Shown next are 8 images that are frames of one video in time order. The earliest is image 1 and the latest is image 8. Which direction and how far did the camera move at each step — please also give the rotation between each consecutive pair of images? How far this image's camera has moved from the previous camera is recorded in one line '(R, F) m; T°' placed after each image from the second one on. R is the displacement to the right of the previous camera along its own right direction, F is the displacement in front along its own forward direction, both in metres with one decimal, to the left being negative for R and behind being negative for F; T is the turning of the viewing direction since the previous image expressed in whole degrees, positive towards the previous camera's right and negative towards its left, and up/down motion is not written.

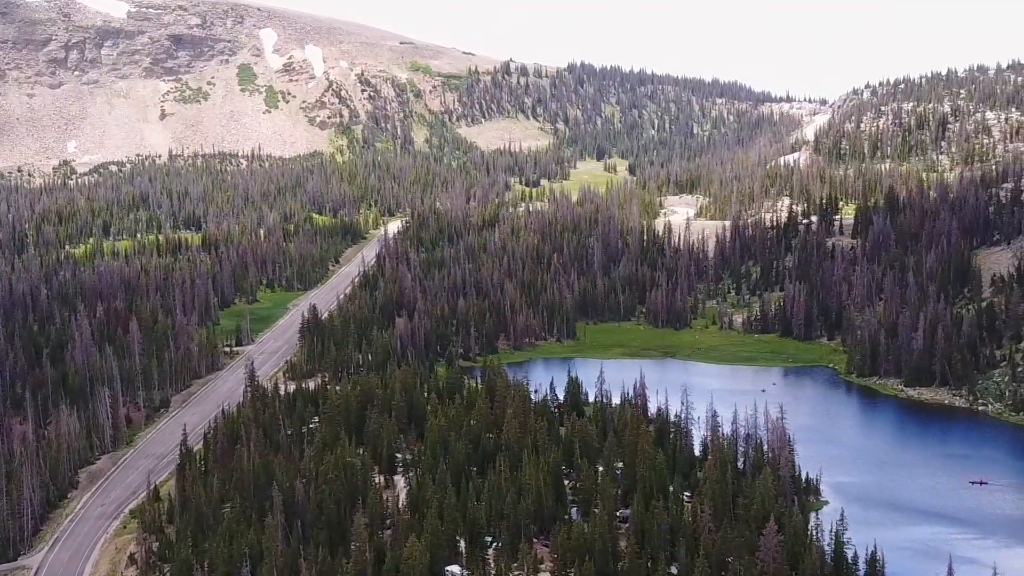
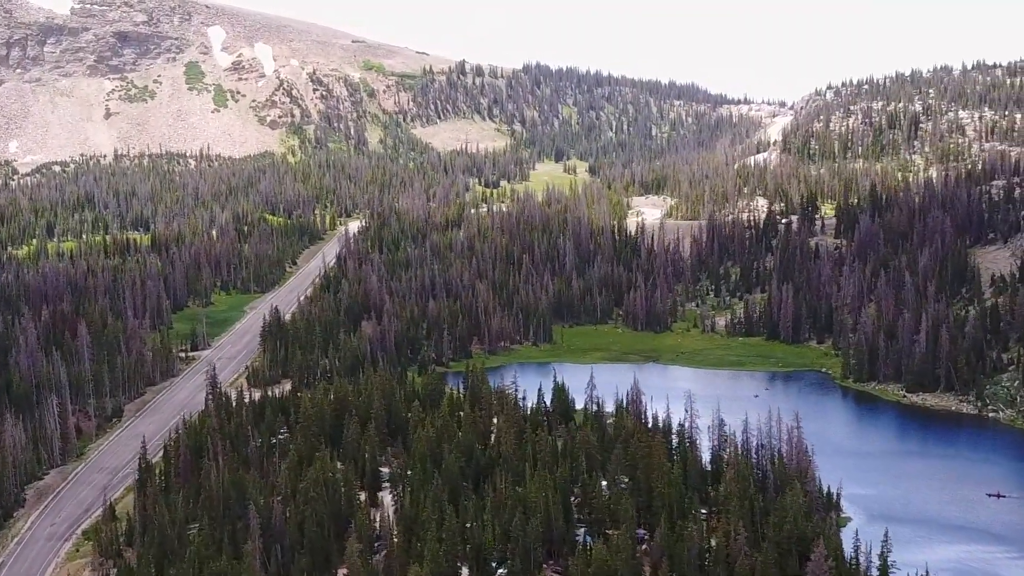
(-2.6, +7.9) m; +2°
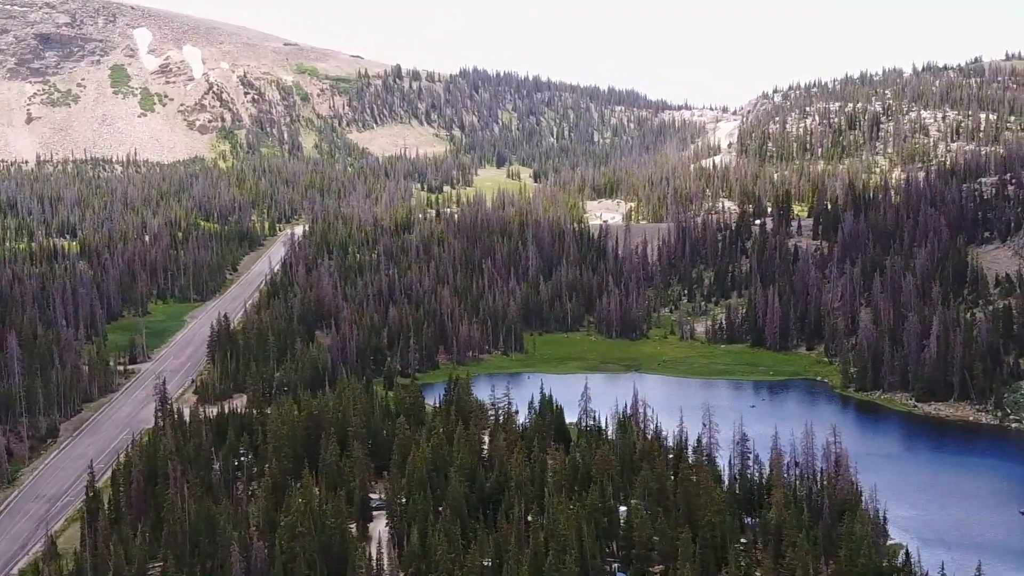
(-3.7, +10.2) m; +3°
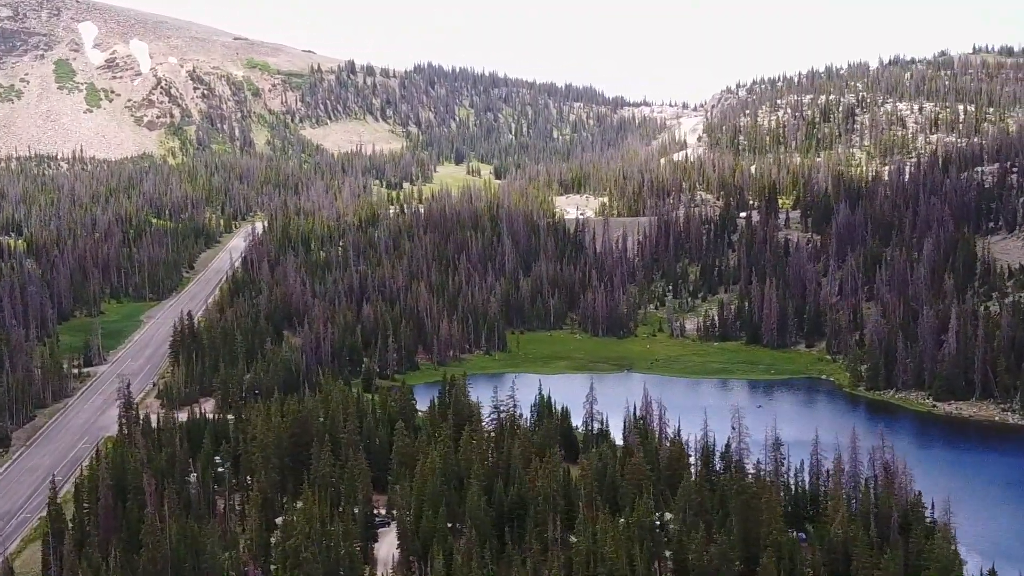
(-2.9, +7.8) m; +2°
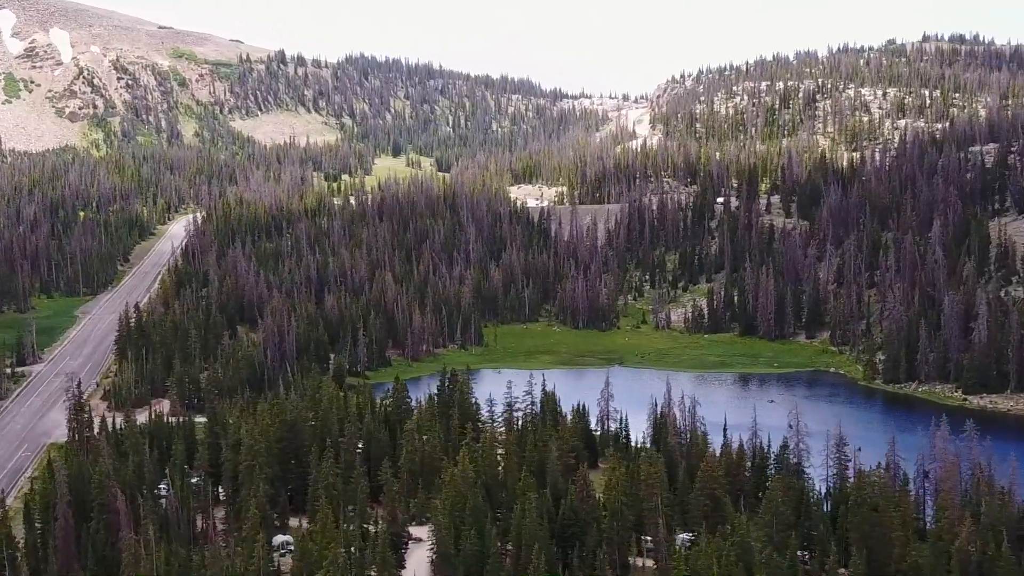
(-4.2, +10.1) m; +3°
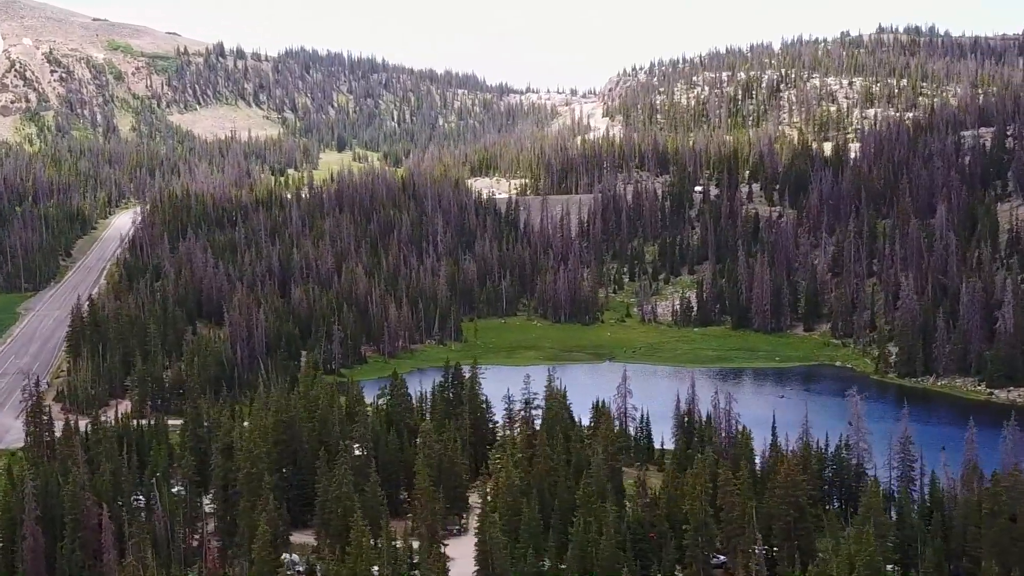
(-3.3, +7.3) m; +2°
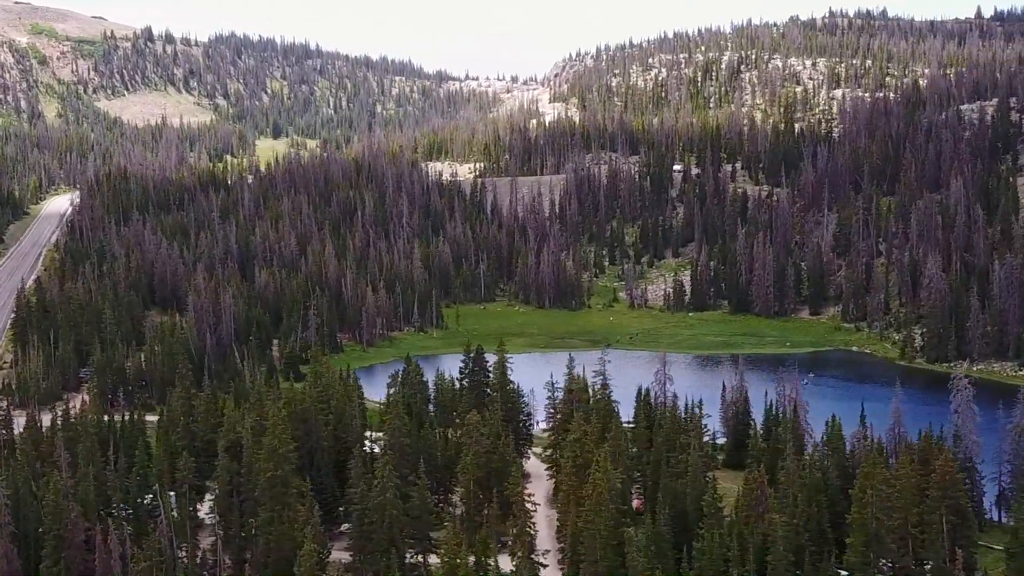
(-4.0, +8.5) m; +3°
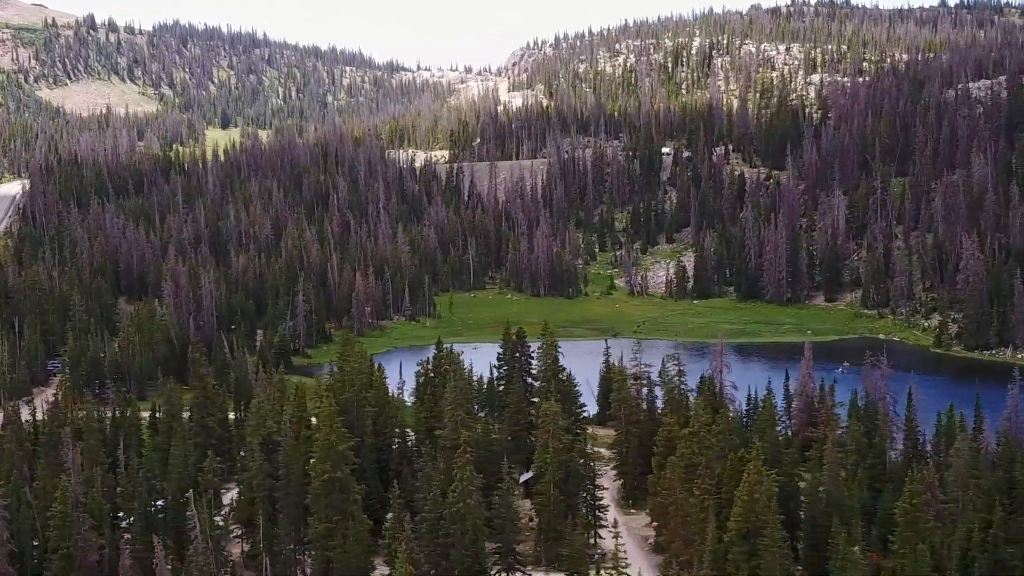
(-3.5, +6.9) m; +2°
